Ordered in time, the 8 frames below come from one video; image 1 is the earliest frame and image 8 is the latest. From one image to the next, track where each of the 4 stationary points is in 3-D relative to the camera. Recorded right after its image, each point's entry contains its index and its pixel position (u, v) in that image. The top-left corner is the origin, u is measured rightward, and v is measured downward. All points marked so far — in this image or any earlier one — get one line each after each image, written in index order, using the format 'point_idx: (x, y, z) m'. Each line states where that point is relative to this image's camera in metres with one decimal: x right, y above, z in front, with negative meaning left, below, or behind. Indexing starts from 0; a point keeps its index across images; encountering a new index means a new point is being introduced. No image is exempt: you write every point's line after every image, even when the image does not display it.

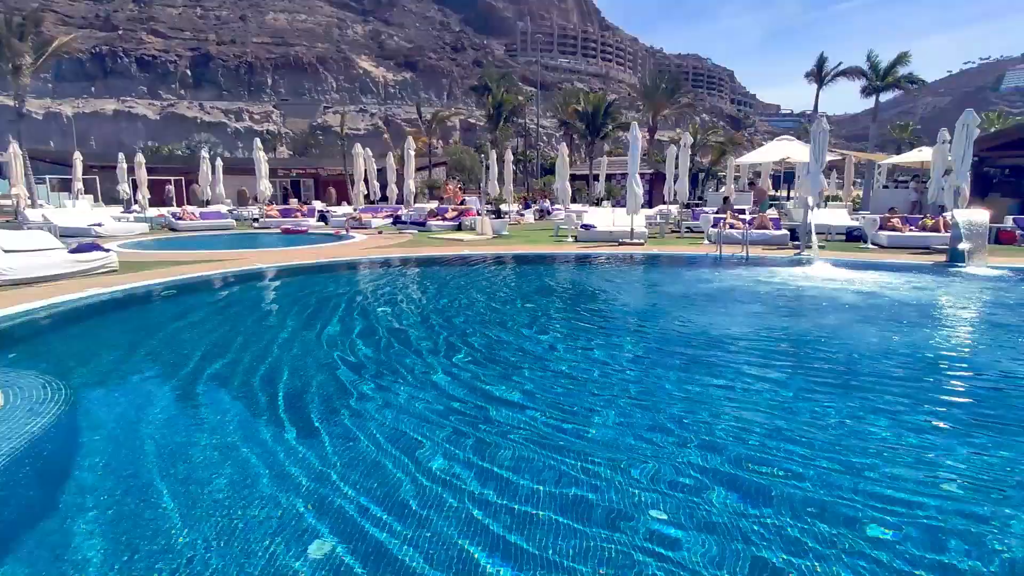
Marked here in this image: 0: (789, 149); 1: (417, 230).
0: (+8.6, +4.3, +17.2) m
1: (-2.6, +1.7, +15.9) m
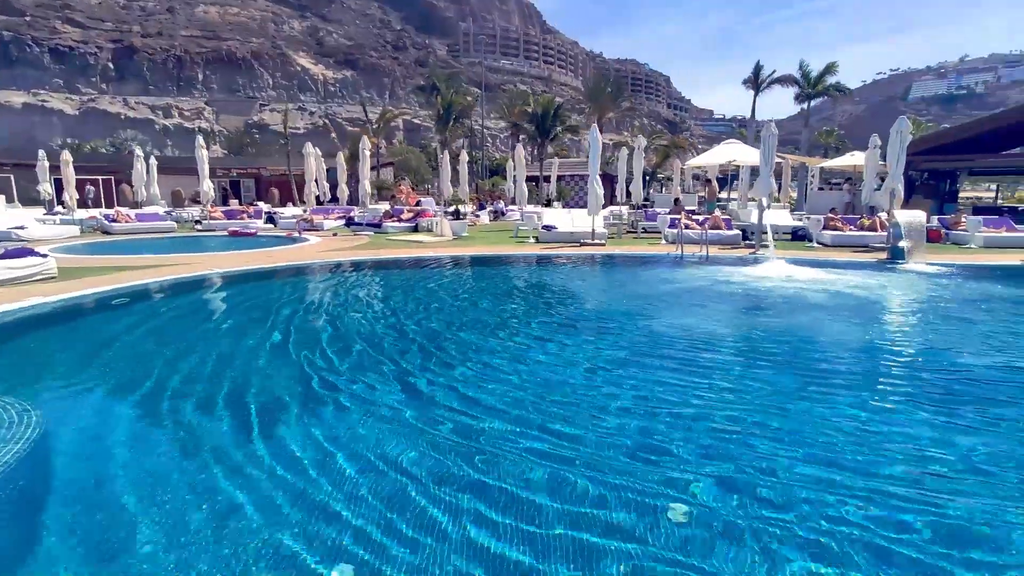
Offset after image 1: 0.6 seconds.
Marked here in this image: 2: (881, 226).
0: (+7.2, +4.4, +18.0) m
1: (-3.8, +1.6, +15.6) m
2: (+8.3, +1.4, +12.5) m
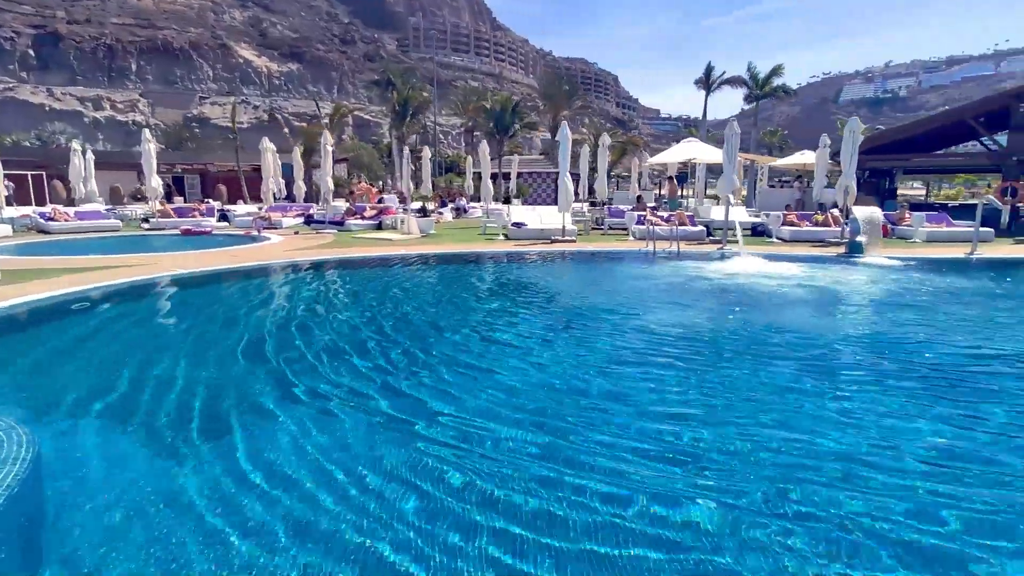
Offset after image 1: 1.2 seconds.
0: (+6.0, +4.5, +18.4) m
1: (-4.7, +1.6, +15.1) m
2: (+7.5, +1.6, +13.1) m
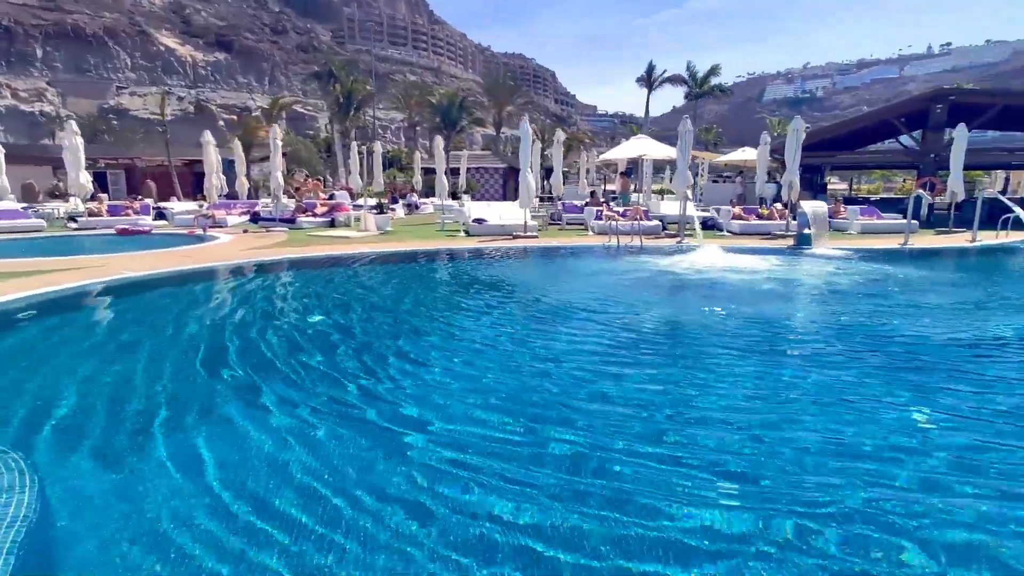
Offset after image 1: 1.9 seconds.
0: (+4.4, +4.8, +18.9) m
1: (-5.8, +1.6, +14.5) m
2: (+6.6, +1.8, +13.8) m
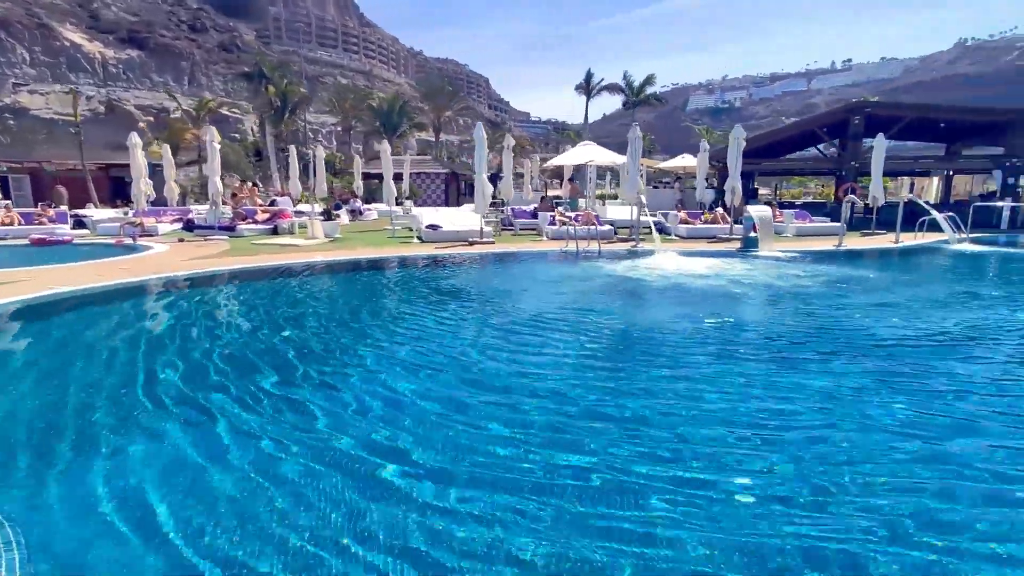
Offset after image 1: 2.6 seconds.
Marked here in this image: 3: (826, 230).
0: (+2.6, +4.6, +19.3) m
1: (-7.0, +1.3, +13.7) m
2: (+5.4, +1.8, +14.4) m
3: (+8.0, +1.5, +14.3) m
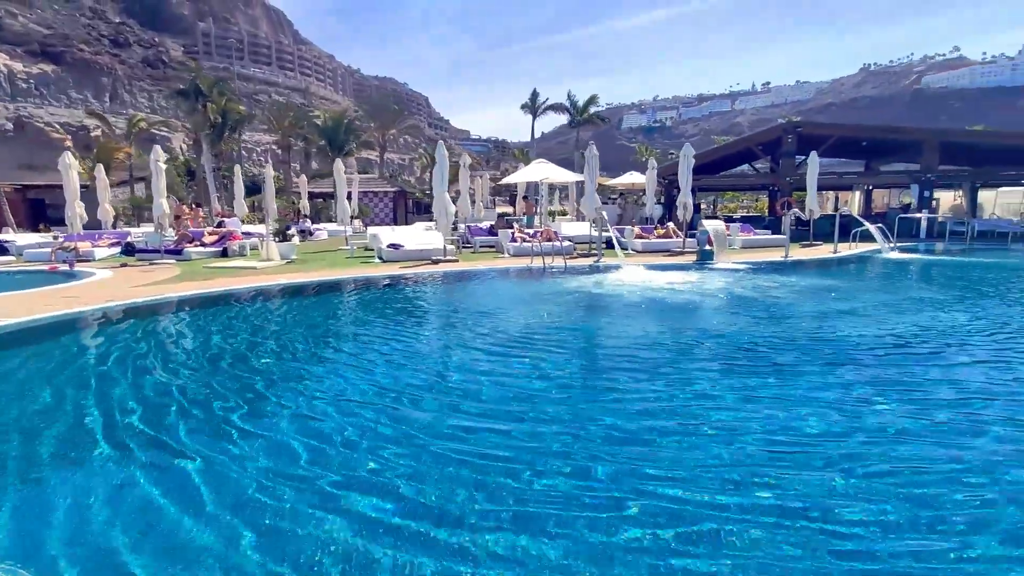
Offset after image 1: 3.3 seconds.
0: (+0.9, +4.1, +19.6) m
1: (-7.9, +0.7, +13.0) m
2: (+4.3, +1.5, +14.9) m
3: (+6.9, +1.2, +15.1) m
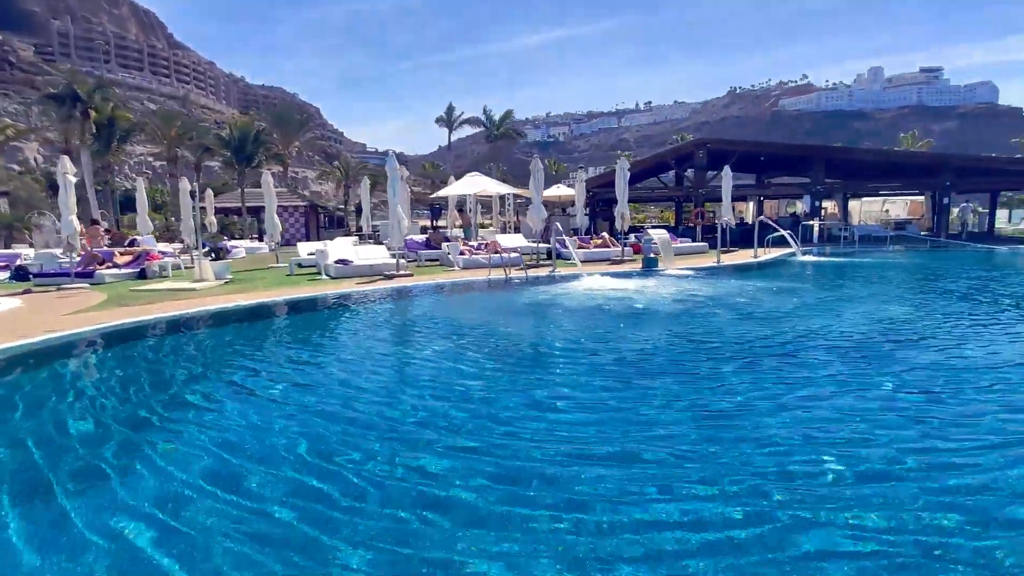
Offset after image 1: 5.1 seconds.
0: (-1.5, +3.7, +19.6) m
1: (-9.0, +0.1, +11.5) m
2: (+2.7, +1.3, +15.6) m
3: (+5.3, +1.1, +16.2) m
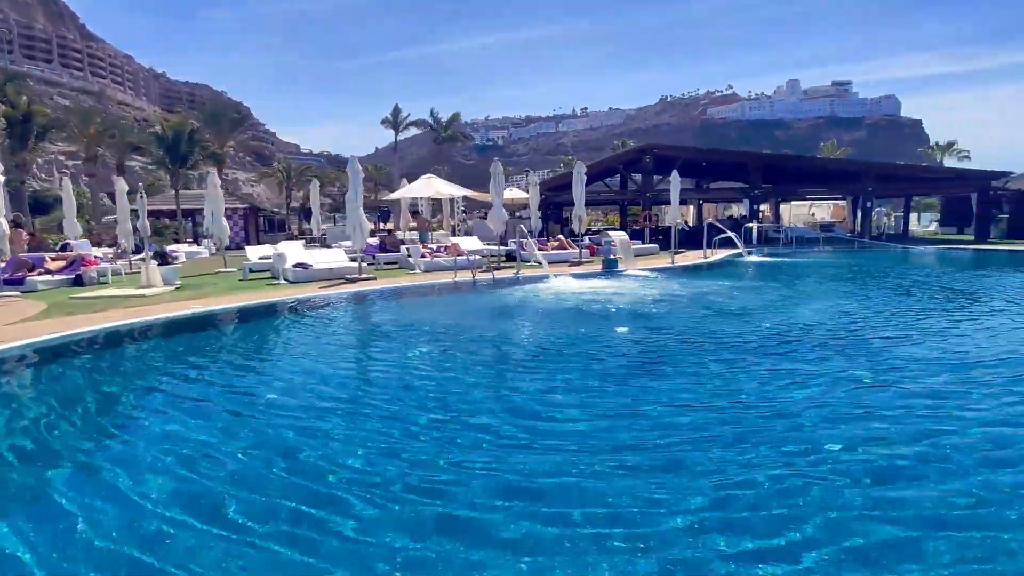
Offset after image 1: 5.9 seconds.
0: (-3.1, +3.5, +19.5) m
1: (-9.6, -0.1, +10.6) m
2: (+1.5, +1.2, +15.8) m
3: (+4.0, +1.1, +16.7) m
